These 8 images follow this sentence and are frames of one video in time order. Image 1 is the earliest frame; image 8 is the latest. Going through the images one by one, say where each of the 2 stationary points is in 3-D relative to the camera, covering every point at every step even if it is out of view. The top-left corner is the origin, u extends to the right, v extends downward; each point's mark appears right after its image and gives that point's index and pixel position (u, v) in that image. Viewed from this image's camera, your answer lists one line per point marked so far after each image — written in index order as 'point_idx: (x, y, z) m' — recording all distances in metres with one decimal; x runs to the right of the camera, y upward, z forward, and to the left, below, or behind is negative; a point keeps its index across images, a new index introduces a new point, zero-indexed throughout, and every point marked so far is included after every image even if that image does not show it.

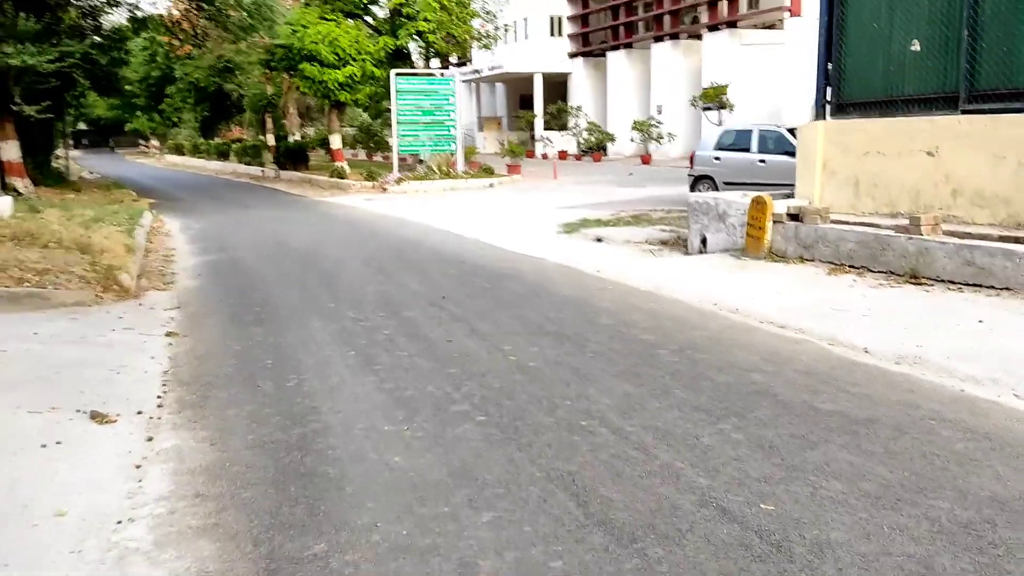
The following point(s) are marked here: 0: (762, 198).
0: (+2.4, +0.9, +8.4) m
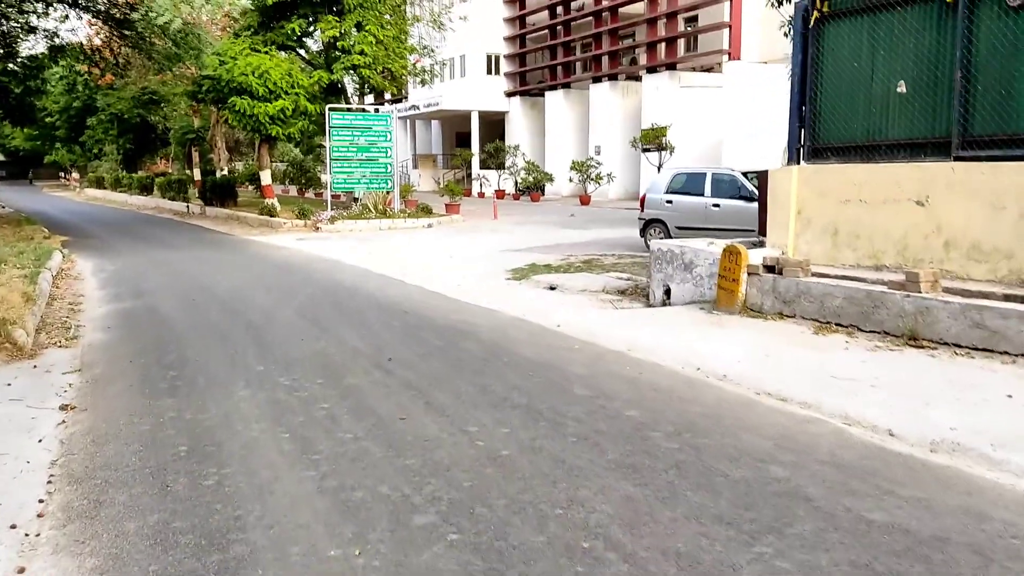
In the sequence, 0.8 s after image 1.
0: (+2.0, +0.4, +7.8) m
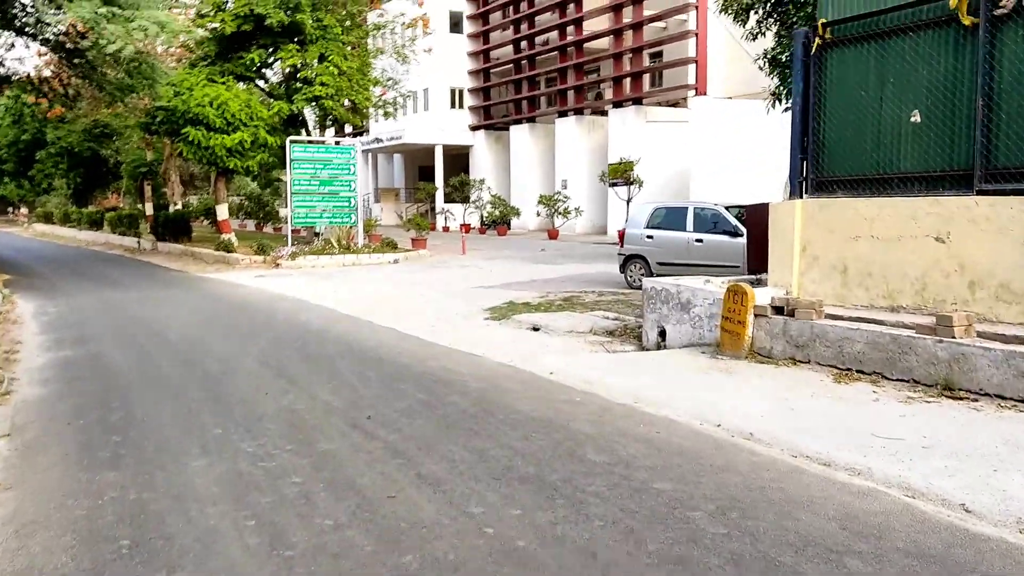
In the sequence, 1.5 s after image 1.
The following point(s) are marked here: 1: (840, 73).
0: (+1.9, 0.0, +7.2) m
1: (+2.7, +1.8, +7.3) m
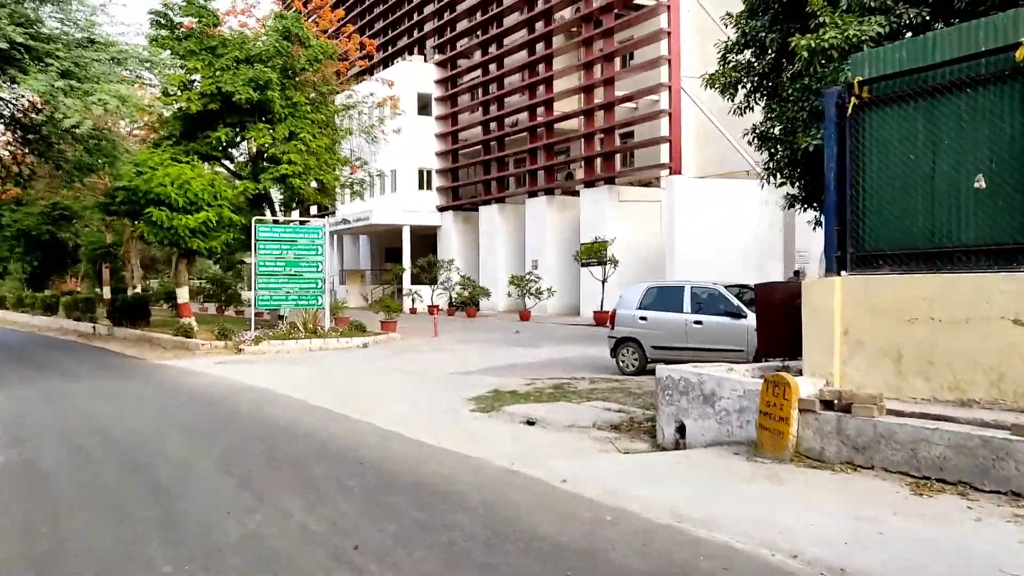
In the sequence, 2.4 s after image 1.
0: (+1.9, -0.6, +6.3) m
1: (+2.7, +1.1, +6.6) m
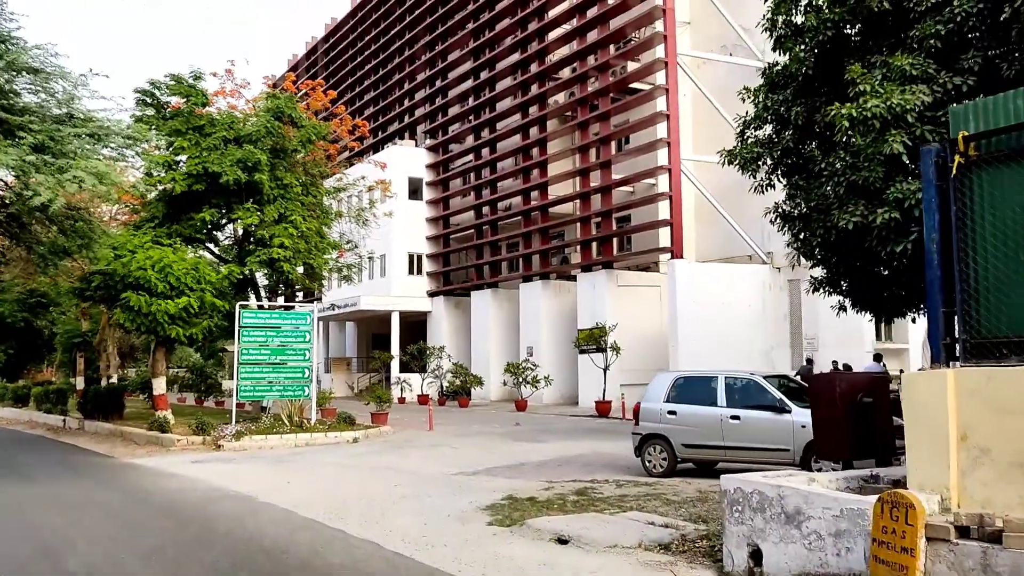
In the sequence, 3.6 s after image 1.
0: (+2.2, -1.2, +5.1) m
1: (+3.0, +0.5, +5.5) m
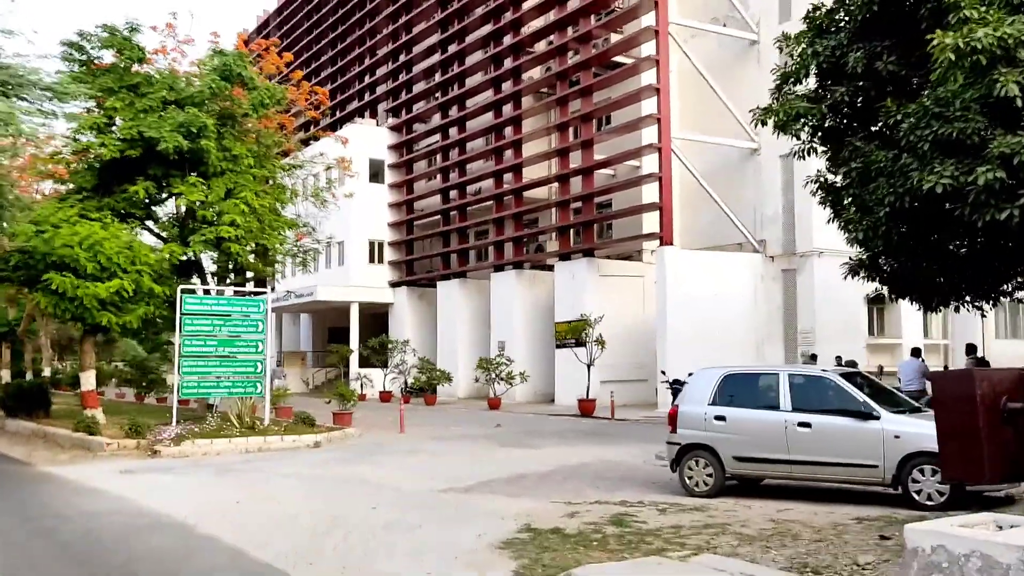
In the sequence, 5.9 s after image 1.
0: (+2.7, -1.0, +2.9) m
1: (+3.4, +0.8, +3.4) m
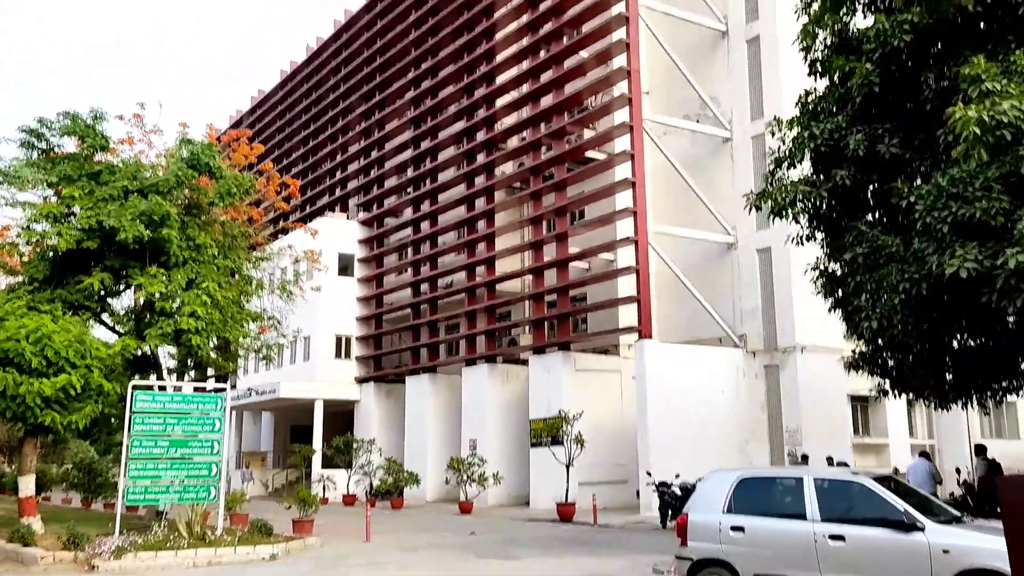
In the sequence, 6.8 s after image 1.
0: (+2.8, -1.1, +1.9) m
1: (+3.6, +0.5, +2.6) m
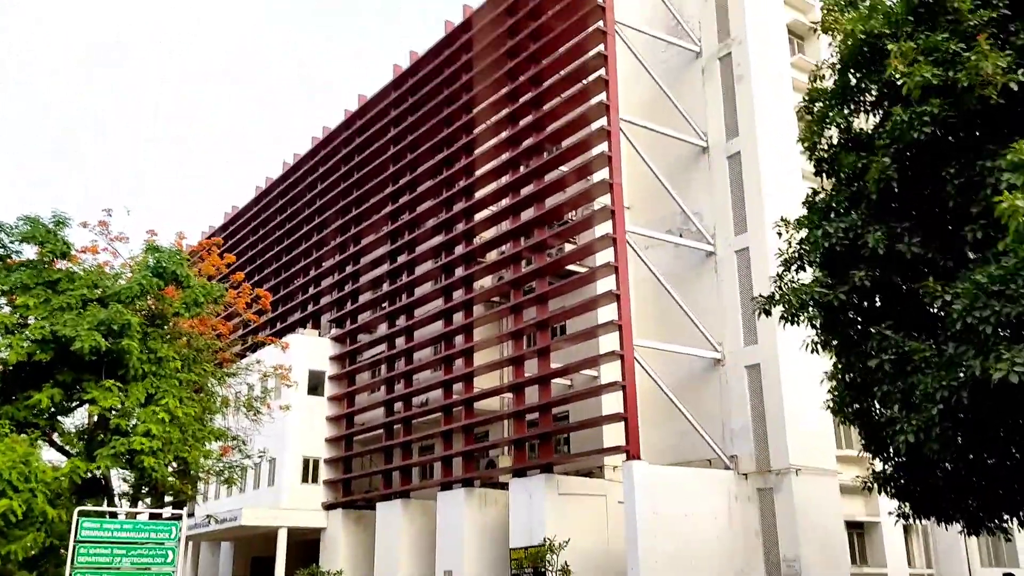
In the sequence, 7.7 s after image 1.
0: (+3.1, -1.1, +0.9) m
1: (+3.8, +0.4, +1.9) m
